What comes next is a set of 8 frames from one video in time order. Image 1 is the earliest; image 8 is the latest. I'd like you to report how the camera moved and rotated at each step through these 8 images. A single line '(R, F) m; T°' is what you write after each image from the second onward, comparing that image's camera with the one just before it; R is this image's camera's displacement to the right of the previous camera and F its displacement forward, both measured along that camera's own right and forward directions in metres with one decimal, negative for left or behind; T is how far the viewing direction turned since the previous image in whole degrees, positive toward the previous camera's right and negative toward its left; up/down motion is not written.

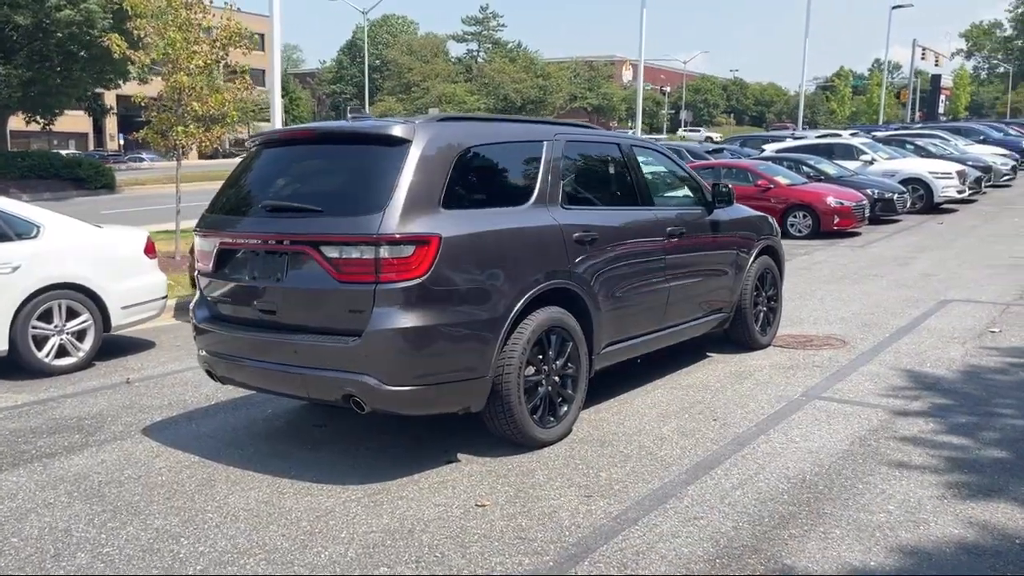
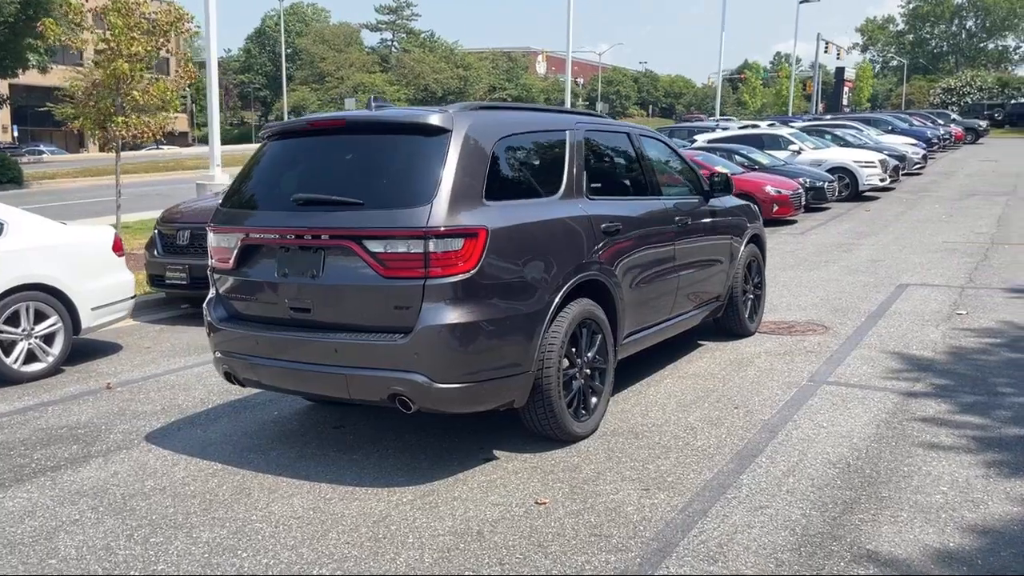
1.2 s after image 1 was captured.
(-0.7, +0.1) m; +5°
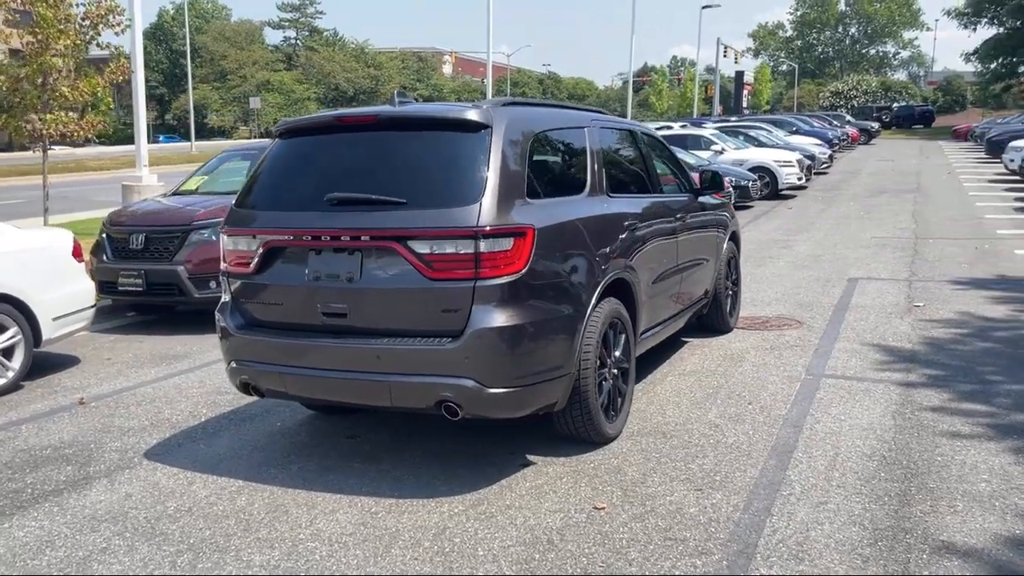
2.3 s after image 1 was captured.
(-0.7, +0.2) m; +6°
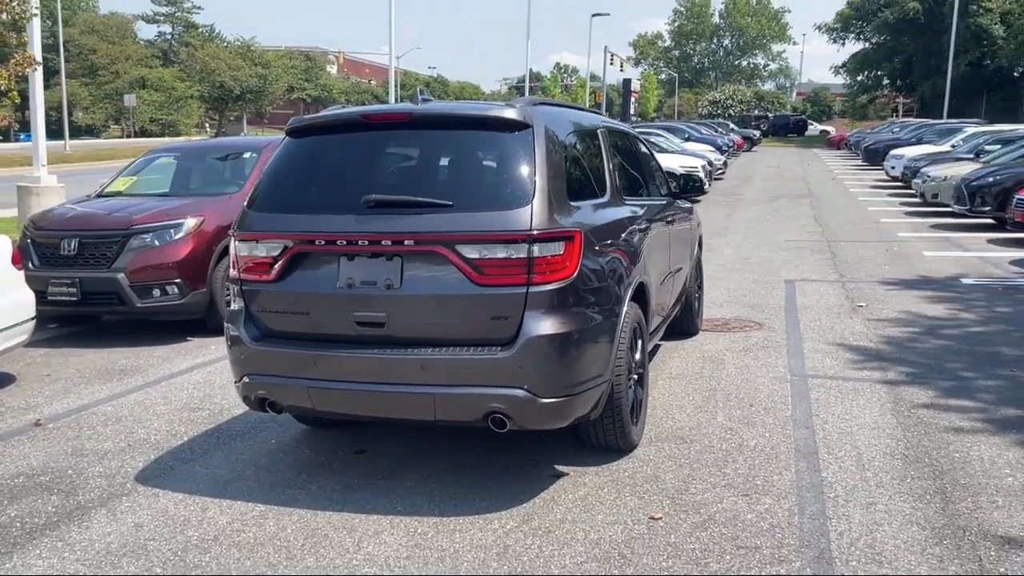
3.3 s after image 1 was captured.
(-0.8, +0.2) m; +7°
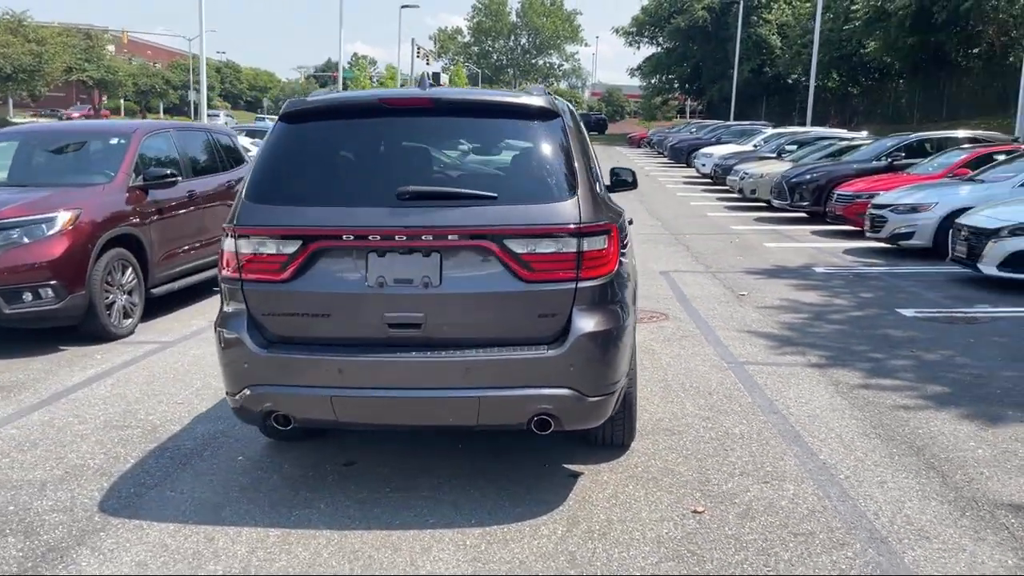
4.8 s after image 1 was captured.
(-1.1, +0.3) m; +13°
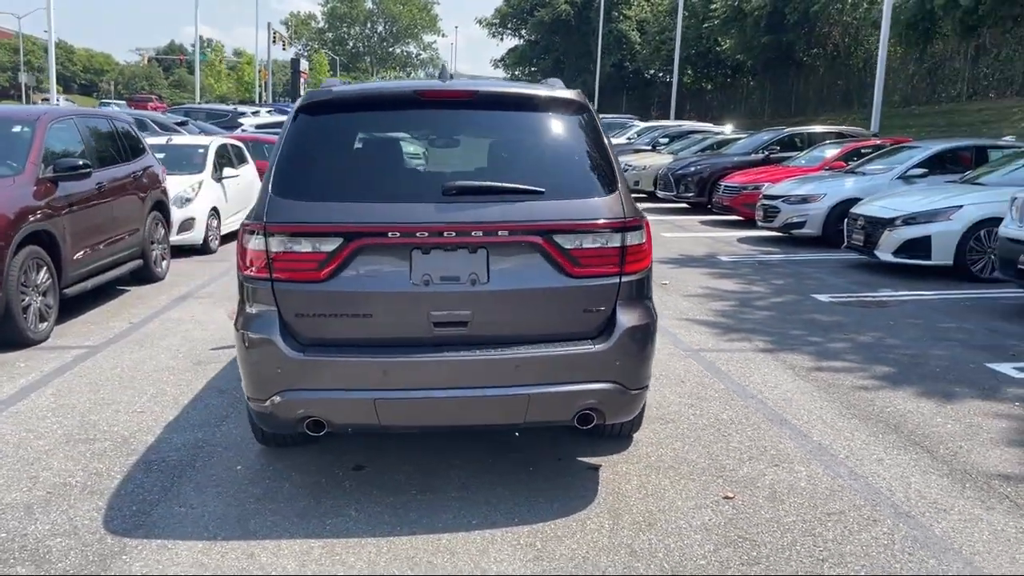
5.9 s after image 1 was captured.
(-0.8, +0.1) m; +9°
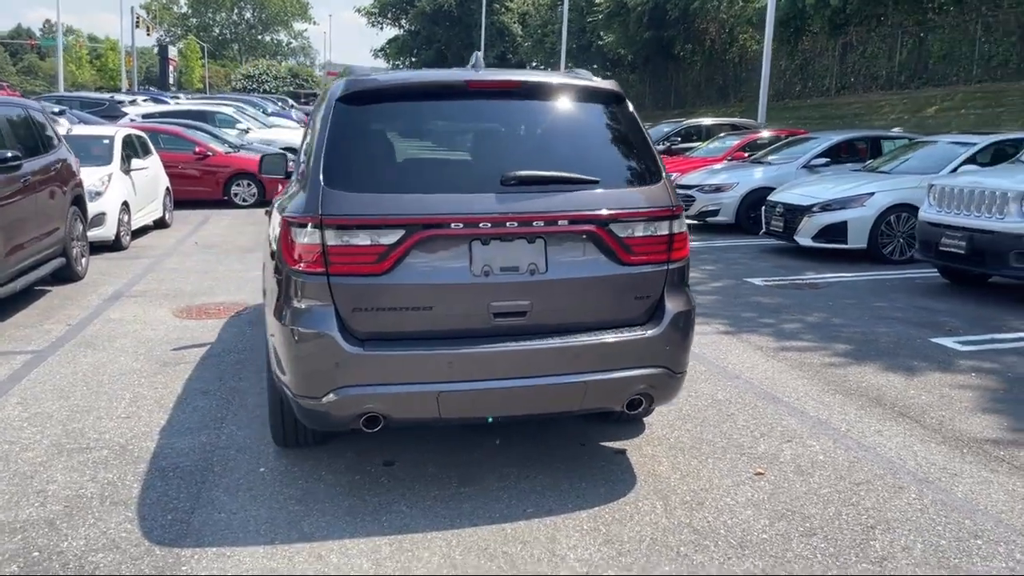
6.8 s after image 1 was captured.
(-0.8, 0.0) m; +8°
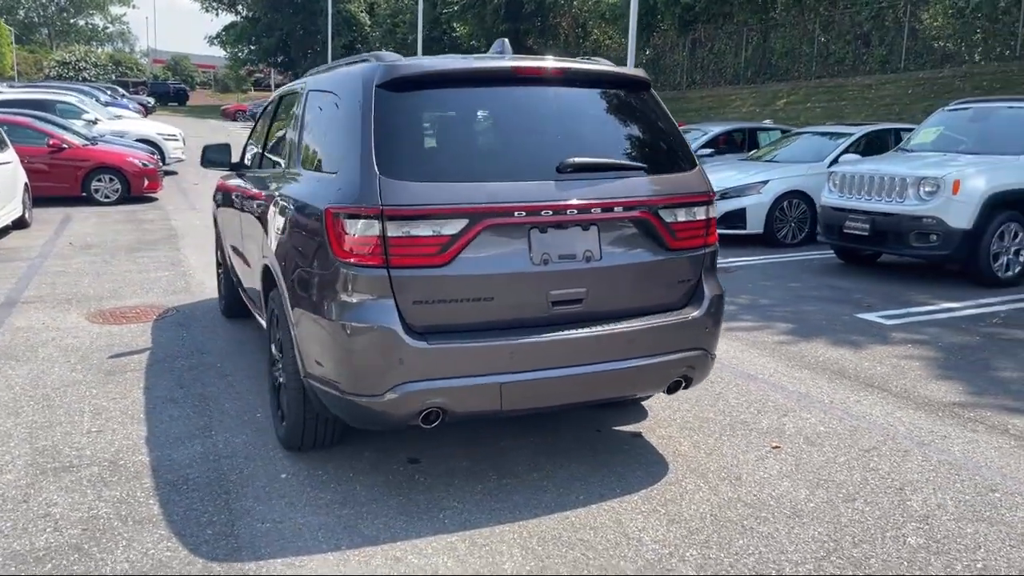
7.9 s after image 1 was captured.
(-0.9, +0.1) m; +10°
